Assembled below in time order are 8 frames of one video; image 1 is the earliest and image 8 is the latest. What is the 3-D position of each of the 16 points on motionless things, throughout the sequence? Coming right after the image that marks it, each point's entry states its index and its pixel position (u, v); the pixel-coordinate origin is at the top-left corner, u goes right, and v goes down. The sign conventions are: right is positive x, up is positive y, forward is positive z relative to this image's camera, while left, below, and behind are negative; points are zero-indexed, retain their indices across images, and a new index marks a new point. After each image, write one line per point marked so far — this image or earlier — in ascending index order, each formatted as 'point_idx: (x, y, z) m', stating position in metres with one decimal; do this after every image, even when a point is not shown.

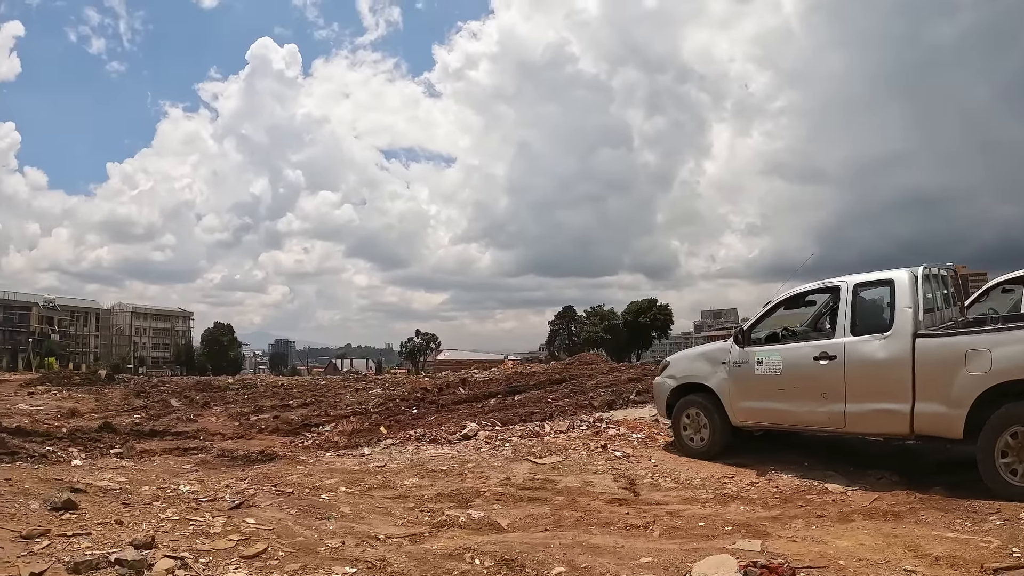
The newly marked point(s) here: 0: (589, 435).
0: (+2.0, -3.5, +15.8) m
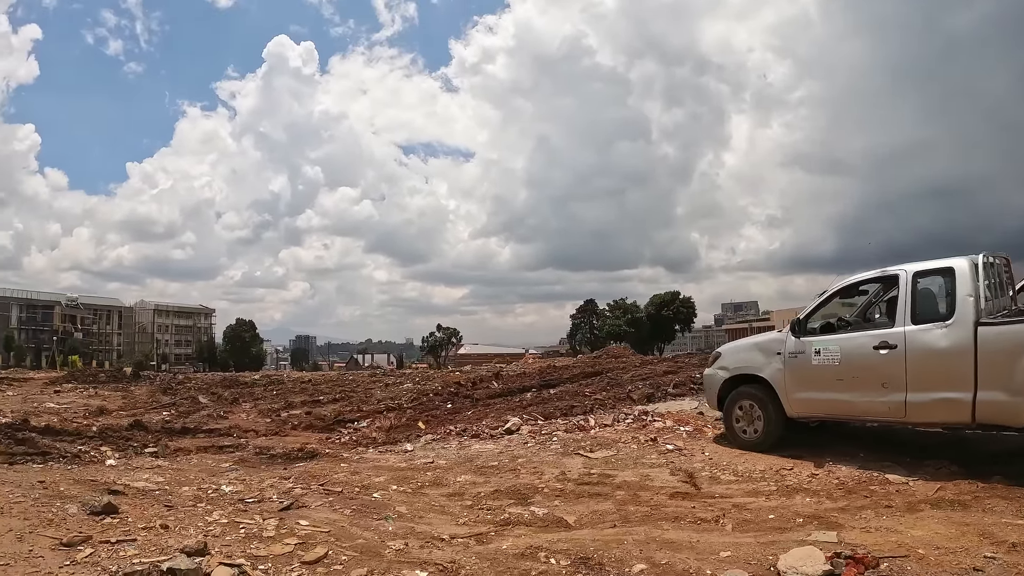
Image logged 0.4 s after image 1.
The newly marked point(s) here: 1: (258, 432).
0: (+3.0, -3.2, +15.3) m
1: (-6.3, -3.3, +16.0) m
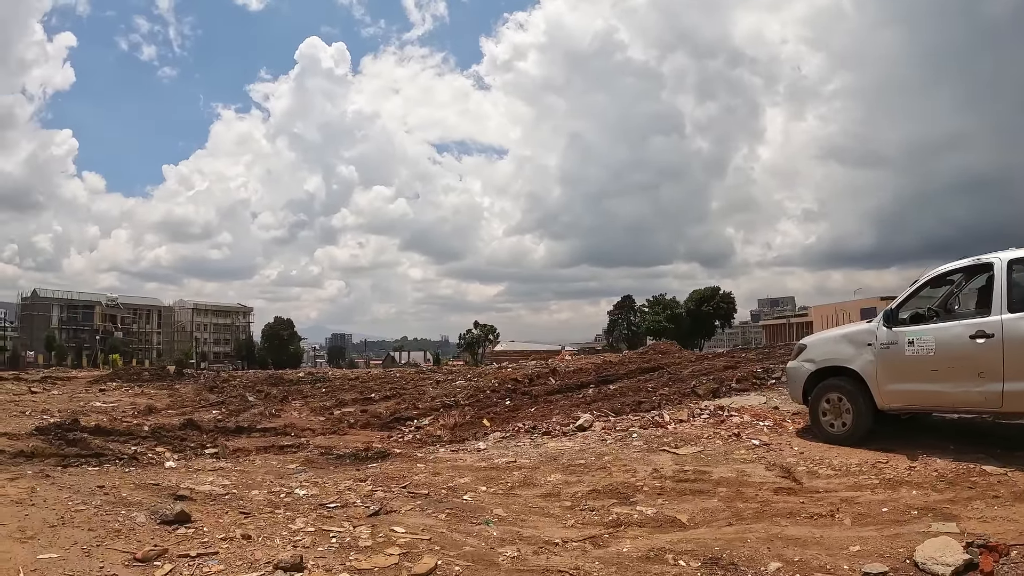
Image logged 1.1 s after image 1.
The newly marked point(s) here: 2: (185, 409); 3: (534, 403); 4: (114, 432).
0: (+4.6, -3.0, +14.8) m
1: (-4.6, -3.1, +15.9) m
2: (-8.2, -3.1, +16.4) m
3: (+0.7, -3.0, +17.0) m
4: (-7.2, -2.6, +11.7) m
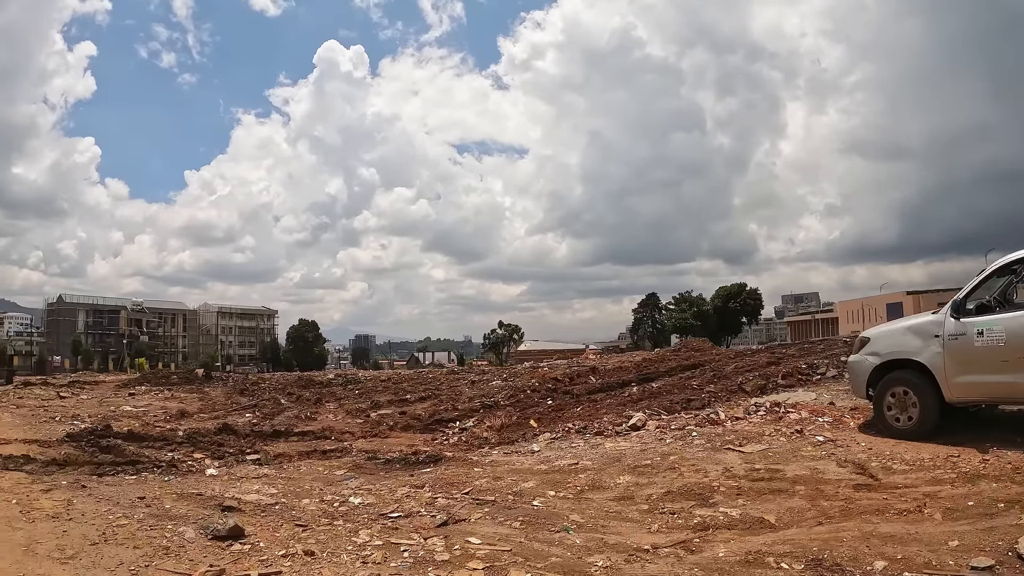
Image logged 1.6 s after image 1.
0: (+5.6, -2.8, +14.0) m
1: (-3.6, -3.1, +15.4) m
2: (-7.2, -3.1, +16.0) m
3: (+1.8, -2.8, +16.4) m
4: (-6.3, -2.6, +11.3) m
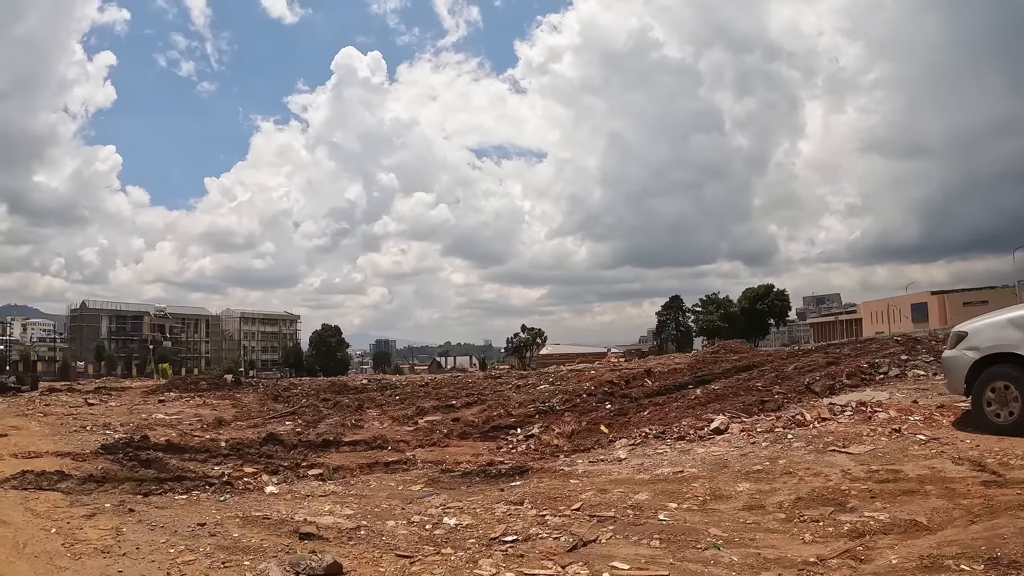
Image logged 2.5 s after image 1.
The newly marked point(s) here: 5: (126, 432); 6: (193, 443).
0: (+6.9, -2.7, +12.7) m
1: (-2.3, -3.0, +14.3) m
2: (-5.9, -3.1, +15.0) m
3: (+3.1, -2.8, +15.2) m
4: (-5.1, -2.6, +10.3) m
5: (-7.5, -2.8, +12.5) m
6: (-5.5, -2.7, +11.3) m
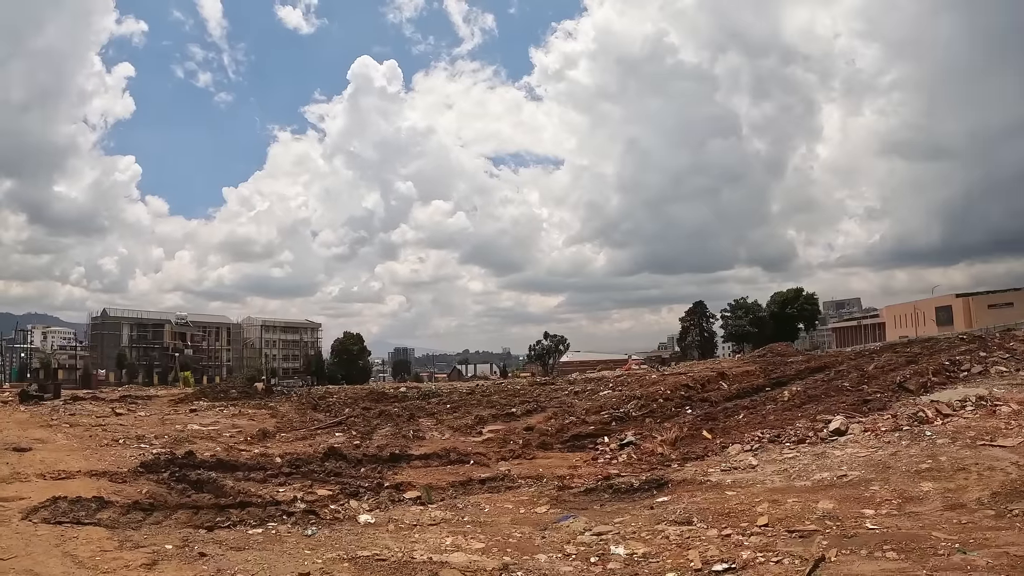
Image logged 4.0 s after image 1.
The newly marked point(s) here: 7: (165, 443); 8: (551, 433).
0: (+8.3, -2.5, +11.0) m
1: (-0.8, -2.9, +12.8) m
2: (-4.3, -3.0, +13.6) m
3: (+4.6, -2.6, +13.6) m
4: (-3.7, -2.4, +8.8) m
5: (-6.0, -2.7, +11.1) m
6: (-4.1, -2.6, +9.8) m
7: (-6.2, -2.8, +11.5) m
8: (+0.8, -2.9, +12.9) m
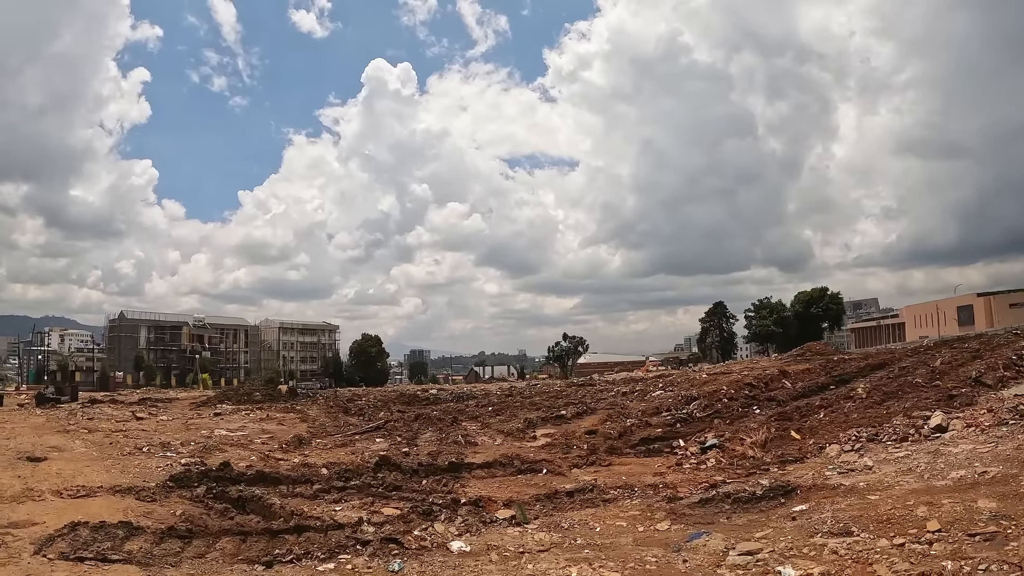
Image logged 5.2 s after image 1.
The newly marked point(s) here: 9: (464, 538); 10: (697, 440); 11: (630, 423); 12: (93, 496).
0: (+9.4, -2.2, +9.7) m
1: (+0.3, -2.8, +11.6) m
2: (-3.3, -2.9, +12.4) m
3: (+5.7, -2.4, +12.3) m
4: (-2.7, -2.3, +7.7) m
5: (-4.9, -2.5, +10.0) m
6: (-3.1, -2.4, +8.7) m
7: (-5.1, -2.6, +10.4) m
8: (+1.8, -2.7, +11.7) m
9: (-0.4, -2.0, +5.0) m
10: (+2.7, -2.5, +10.0) m
11: (+2.3, -2.7, +12.8) m
12: (-4.0, -1.9, +6.1) m
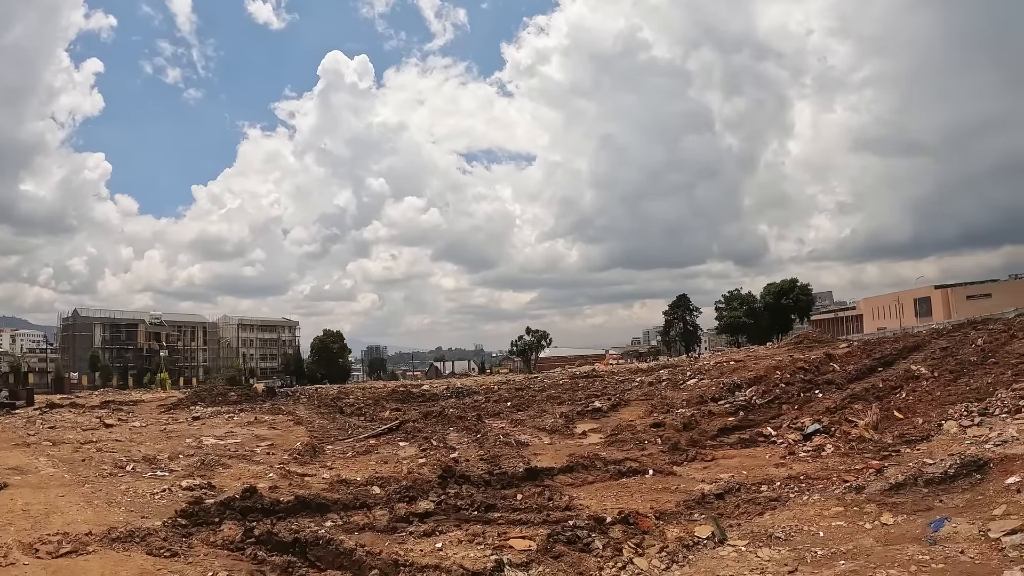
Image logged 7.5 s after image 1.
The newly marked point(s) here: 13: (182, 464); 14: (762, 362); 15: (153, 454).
0: (+10.3, -1.8, +8.4) m
1: (+1.2, -2.4, +9.9) m
2: (-2.4, -2.6, +10.6) m
3: (+6.5, -2.0, +10.9) m
4: (-1.6, -2.0, +5.9) m
5: (-4.0, -2.3, +8.0) m
6: (-2.0, -2.1, +6.8) m
7: (-4.2, -2.3, +8.4) m
8: (+2.7, -2.3, +10.1) m
9: (+0.8, -1.7, +3.3) m
10: (+3.7, -2.2, +8.4) m
11: (+3.1, -2.4, +11.2) m
12: (-2.8, -1.7, +4.2) m
13: (-4.5, -2.4, +8.9) m
14: (+6.6, -2.1, +17.3) m
15: (-5.5, -2.5, +10.0) m
